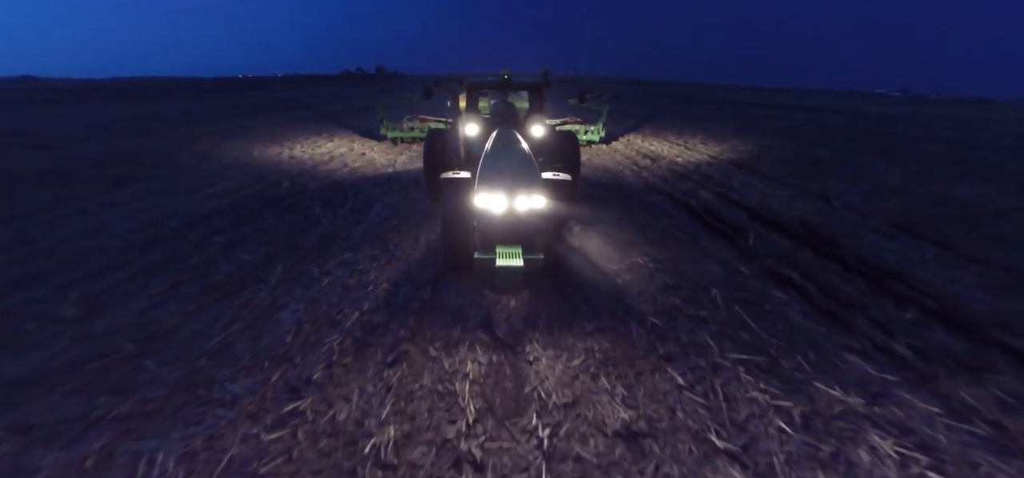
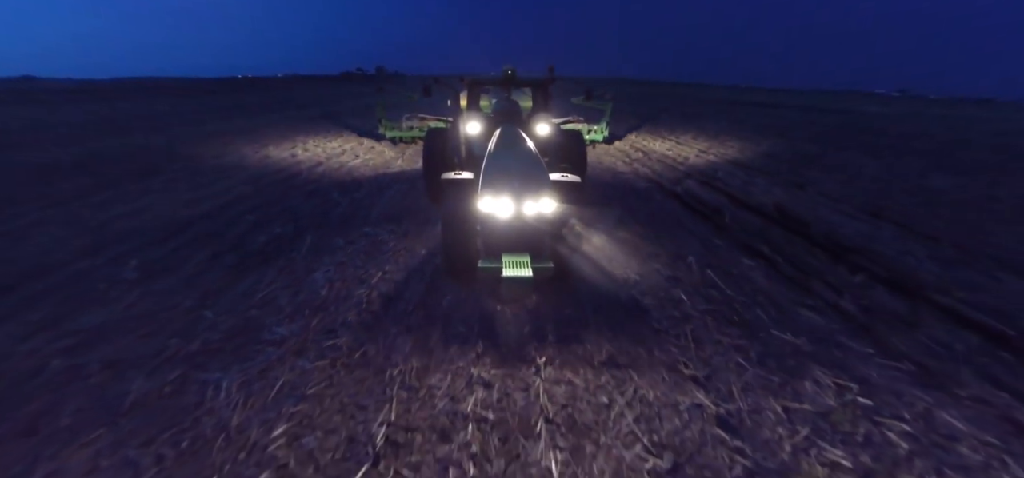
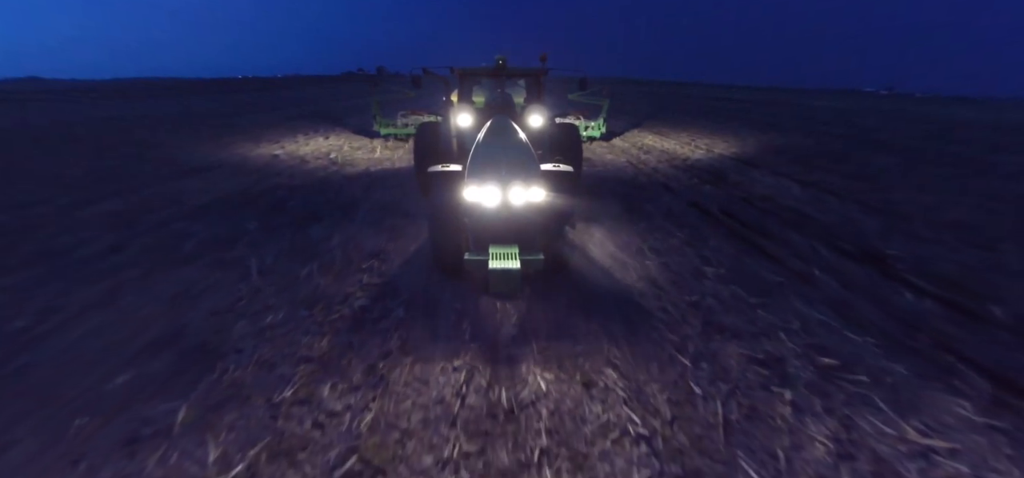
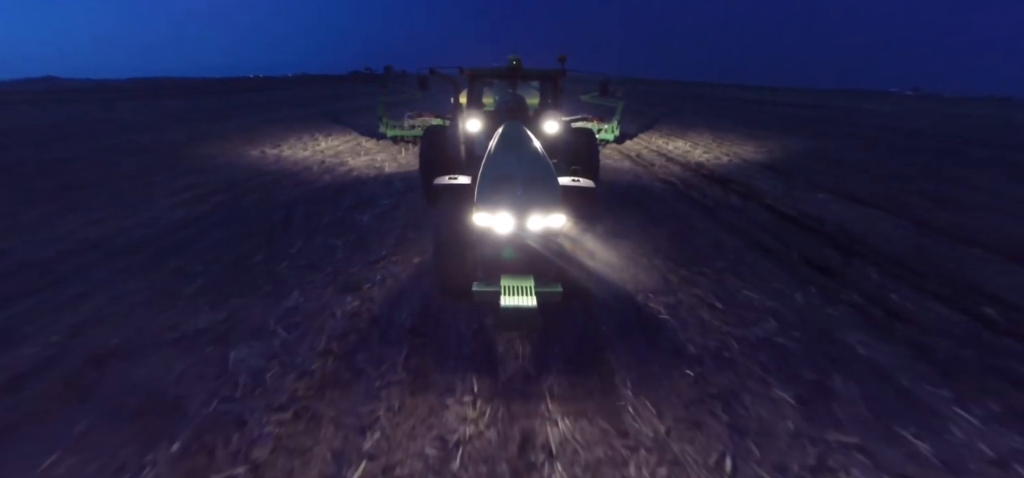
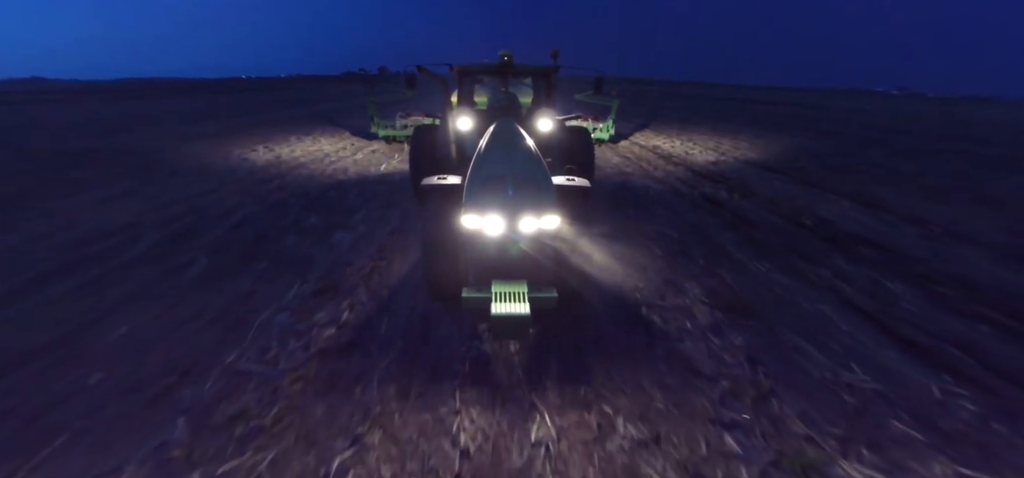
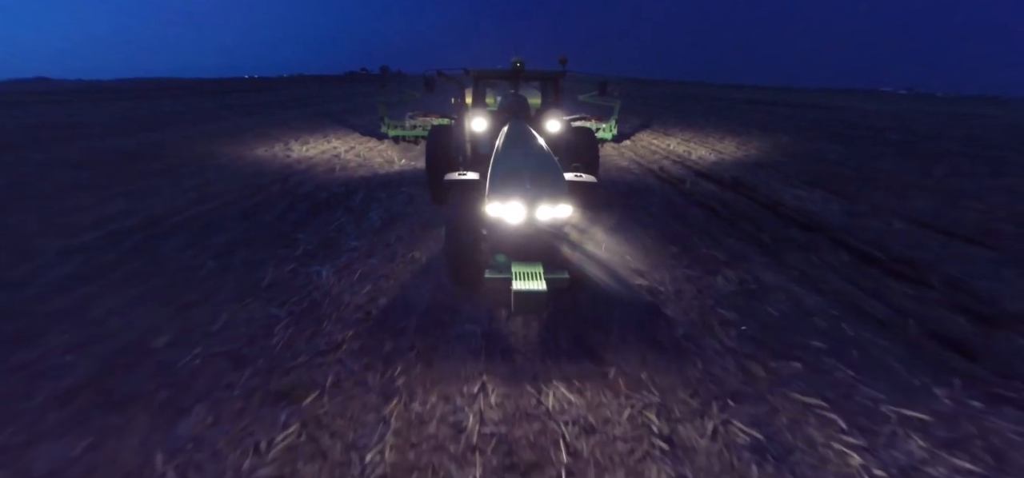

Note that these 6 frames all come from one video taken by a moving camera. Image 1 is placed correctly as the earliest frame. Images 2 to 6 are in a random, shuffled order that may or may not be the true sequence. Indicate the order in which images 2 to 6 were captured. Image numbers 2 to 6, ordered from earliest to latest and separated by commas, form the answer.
2, 6, 4, 5, 3
